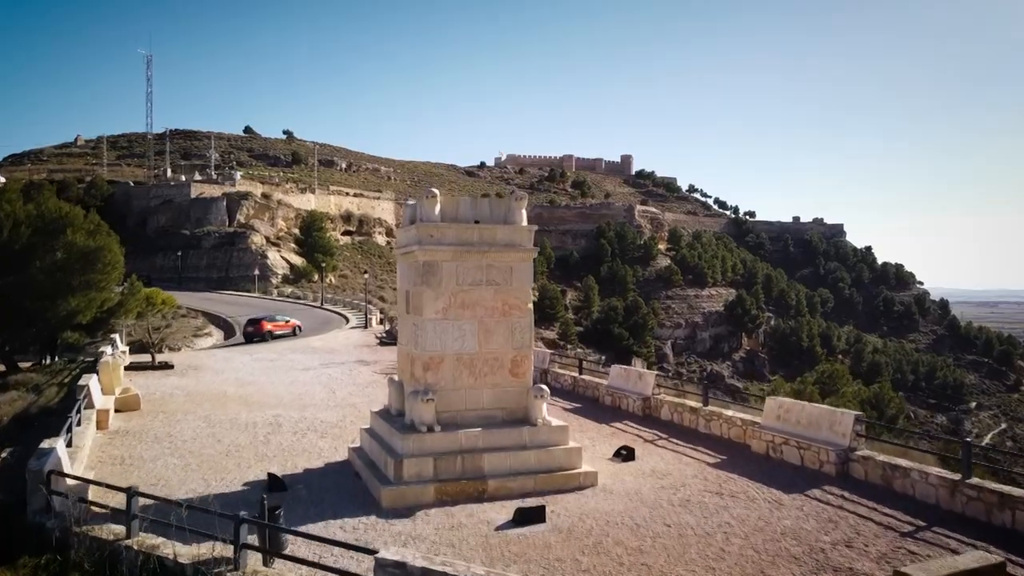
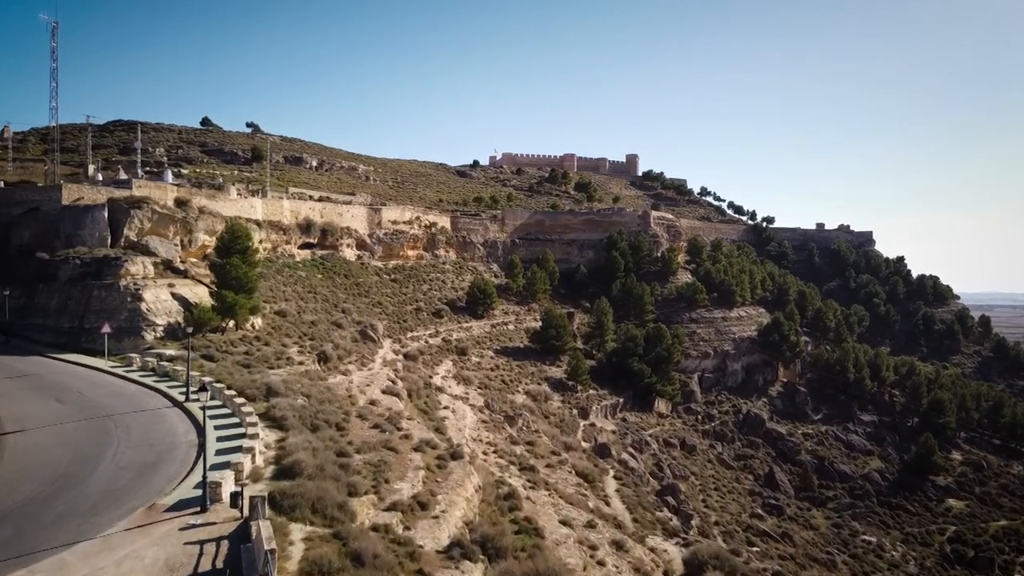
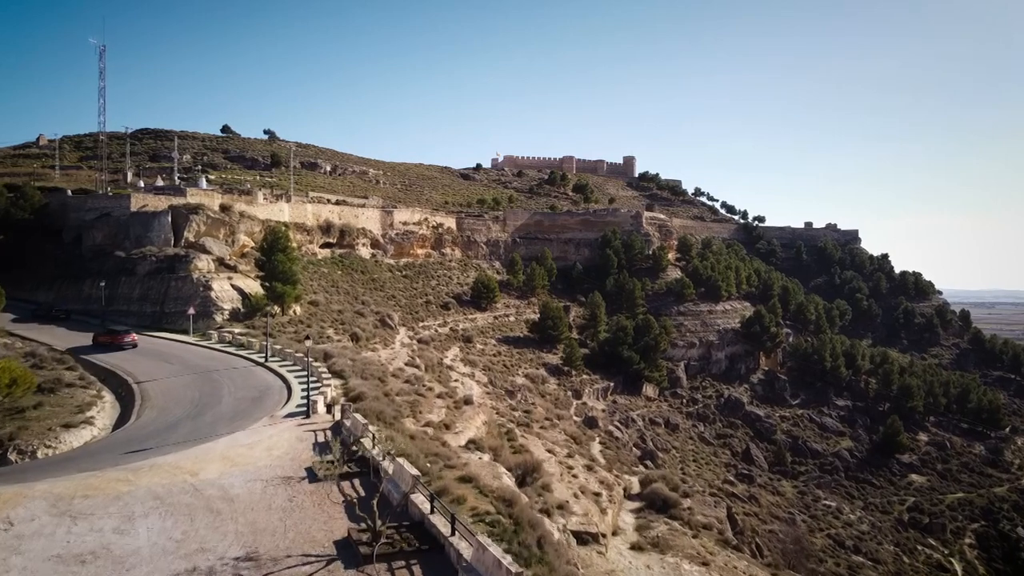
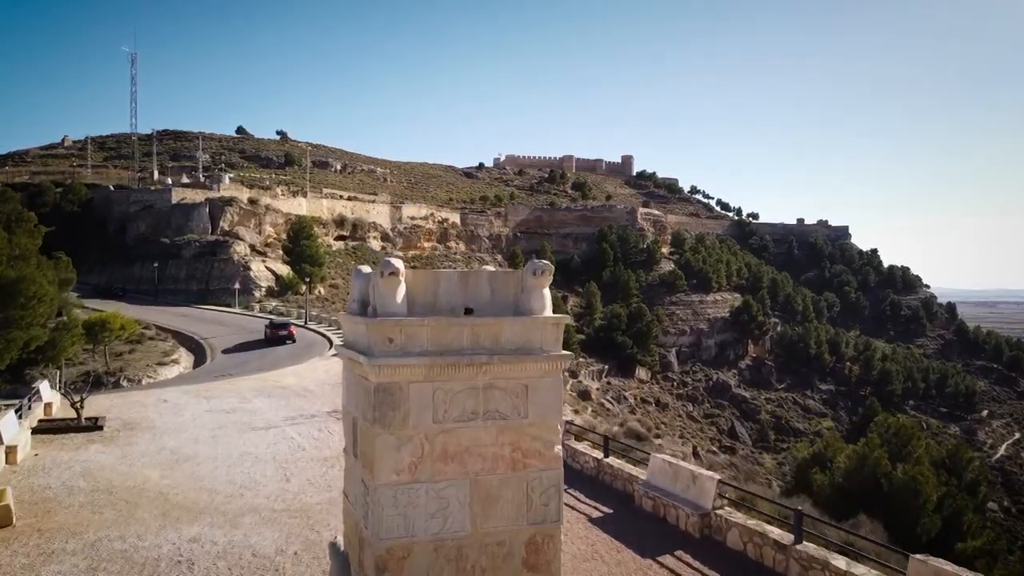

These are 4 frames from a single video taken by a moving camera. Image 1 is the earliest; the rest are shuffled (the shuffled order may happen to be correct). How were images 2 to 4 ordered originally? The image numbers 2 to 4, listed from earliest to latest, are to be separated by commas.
4, 3, 2
